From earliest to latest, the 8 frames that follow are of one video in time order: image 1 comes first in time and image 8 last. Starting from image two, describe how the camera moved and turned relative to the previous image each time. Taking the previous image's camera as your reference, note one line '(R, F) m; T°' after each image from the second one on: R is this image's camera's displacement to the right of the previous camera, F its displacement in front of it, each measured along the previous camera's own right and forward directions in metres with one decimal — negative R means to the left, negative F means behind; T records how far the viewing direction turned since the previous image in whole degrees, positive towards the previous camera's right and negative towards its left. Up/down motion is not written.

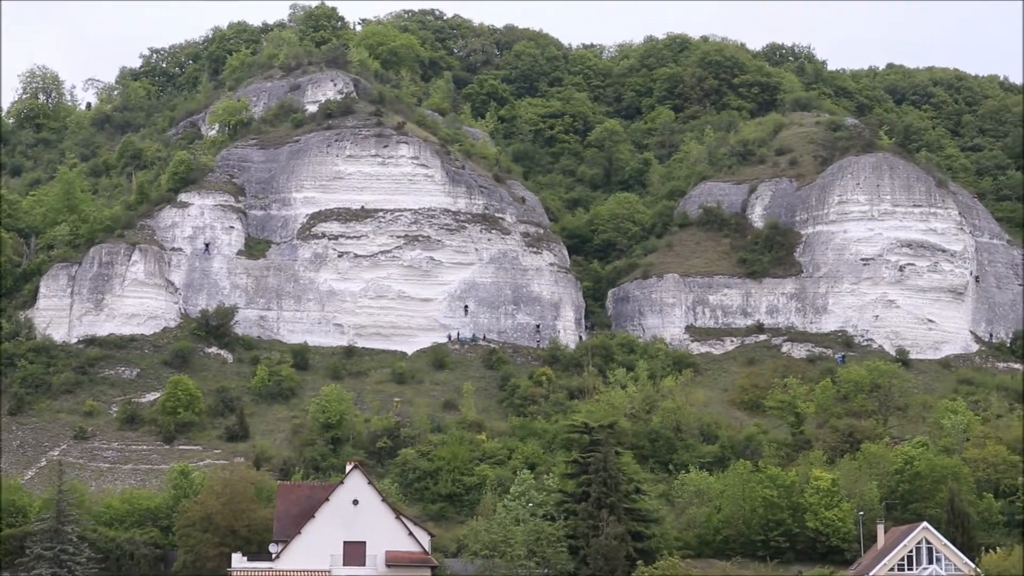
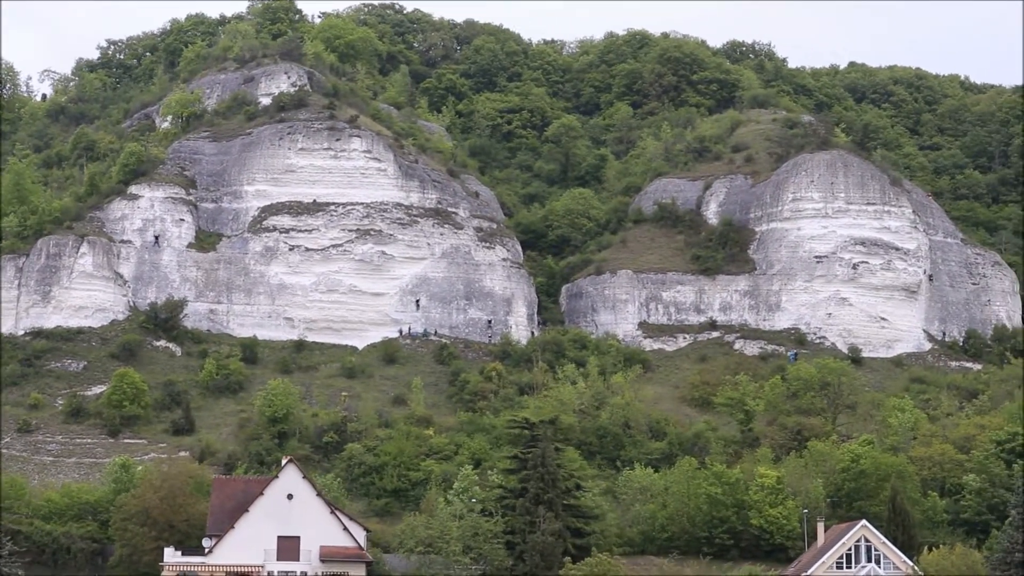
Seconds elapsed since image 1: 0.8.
(+0.9, +0.3) m; +1°
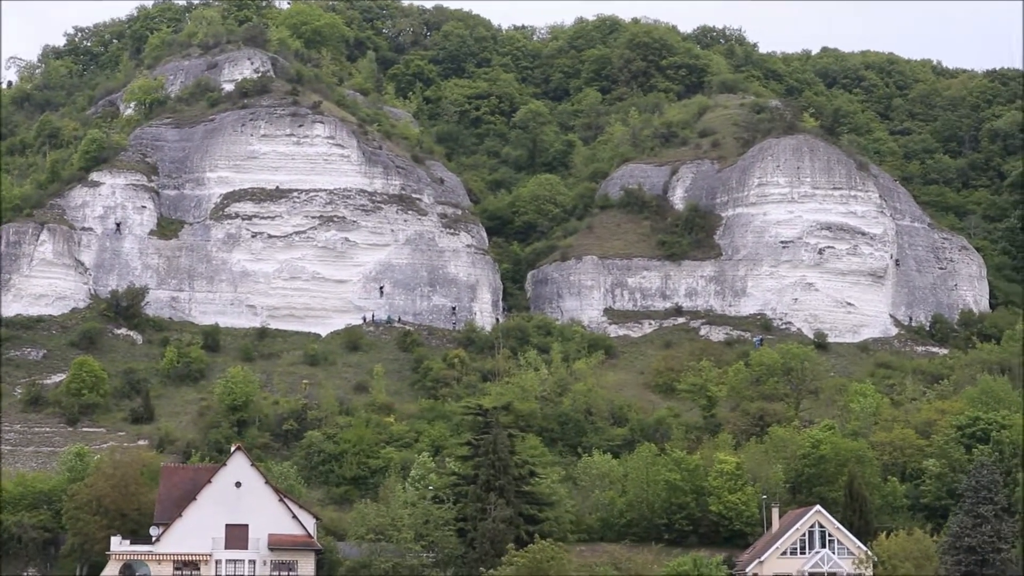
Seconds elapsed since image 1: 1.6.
(+0.9, +0.4) m; 0°
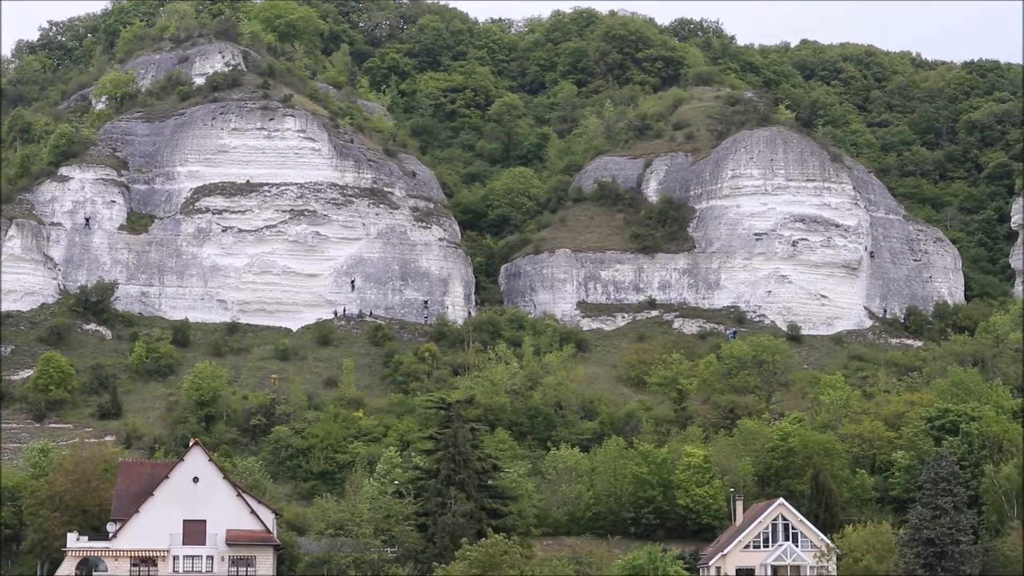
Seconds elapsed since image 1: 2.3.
(+0.8, +0.3) m; 0°
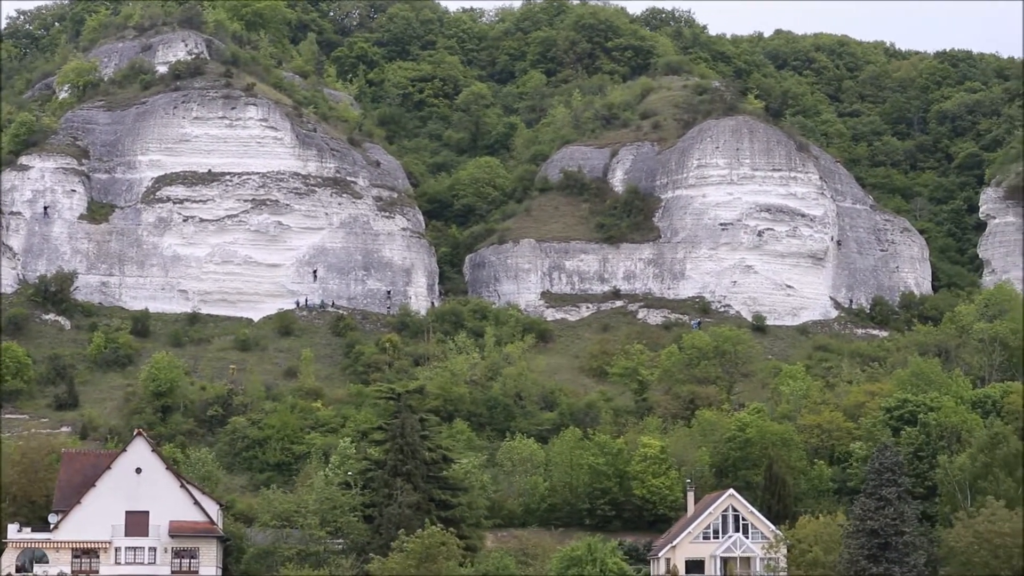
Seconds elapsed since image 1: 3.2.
(+1.0, +0.4) m; 0°
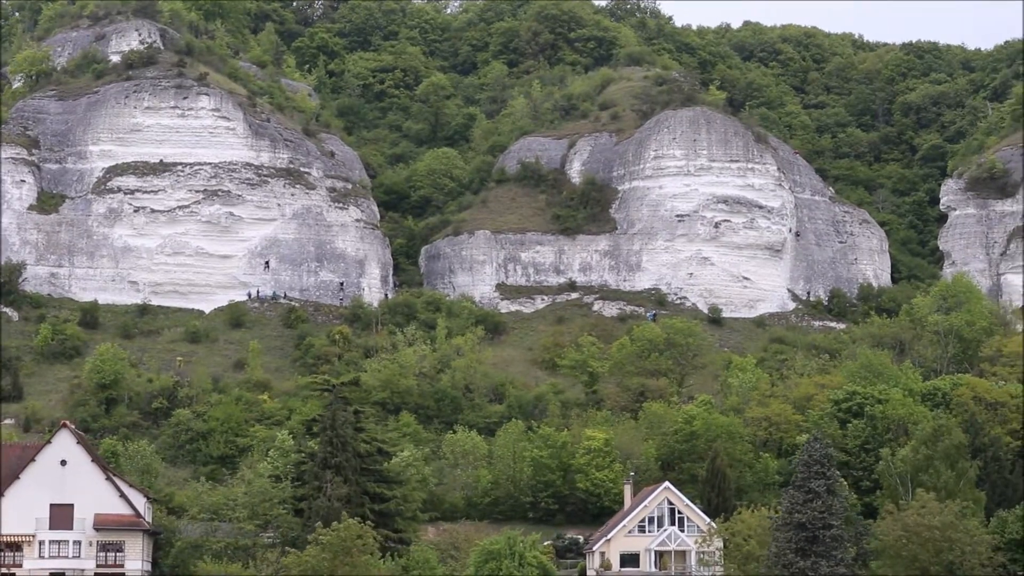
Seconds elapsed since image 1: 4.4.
(+1.4, +0.6) m; 0°
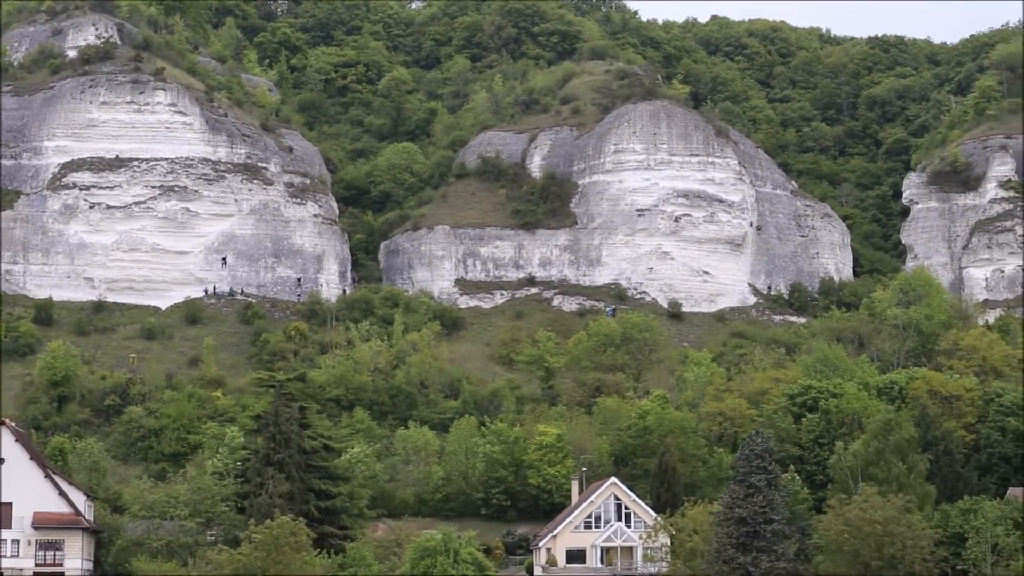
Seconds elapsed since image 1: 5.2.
(+0.9, +0.4) m; +1°
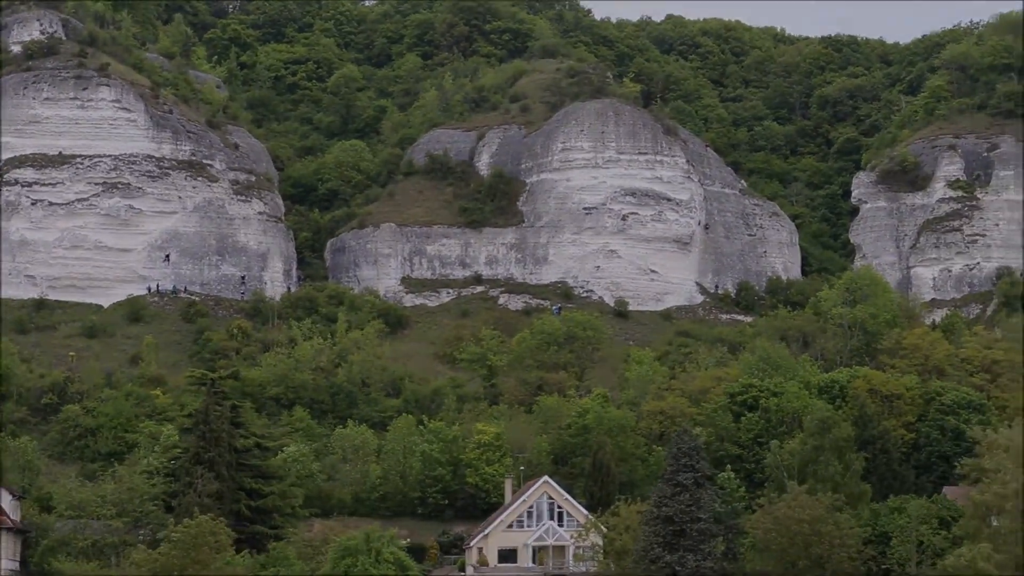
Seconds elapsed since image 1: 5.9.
(+0.9, +0.3) m; +1°
